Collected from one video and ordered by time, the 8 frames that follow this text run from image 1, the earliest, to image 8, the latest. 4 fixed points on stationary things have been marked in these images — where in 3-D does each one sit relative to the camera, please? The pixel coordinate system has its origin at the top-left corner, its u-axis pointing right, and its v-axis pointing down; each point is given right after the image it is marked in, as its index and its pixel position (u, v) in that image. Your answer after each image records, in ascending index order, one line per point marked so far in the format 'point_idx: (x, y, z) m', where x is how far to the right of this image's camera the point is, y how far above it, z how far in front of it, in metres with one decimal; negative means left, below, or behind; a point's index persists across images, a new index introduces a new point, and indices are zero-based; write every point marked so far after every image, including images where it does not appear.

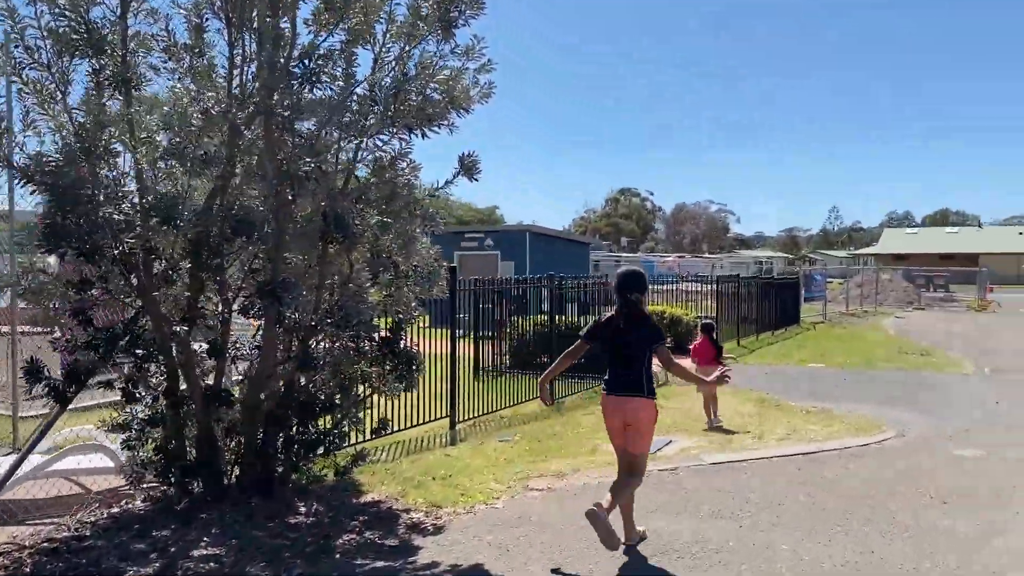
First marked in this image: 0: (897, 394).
0: (+5.3, -1.5, +12.0) m
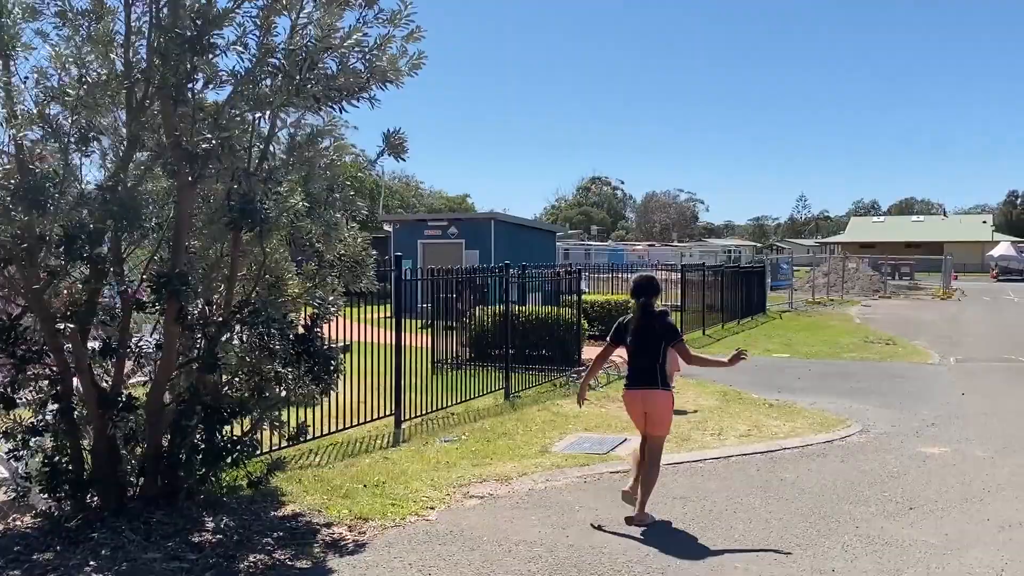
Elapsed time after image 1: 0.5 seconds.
0: (+4.8, -1.3, +11.7) m
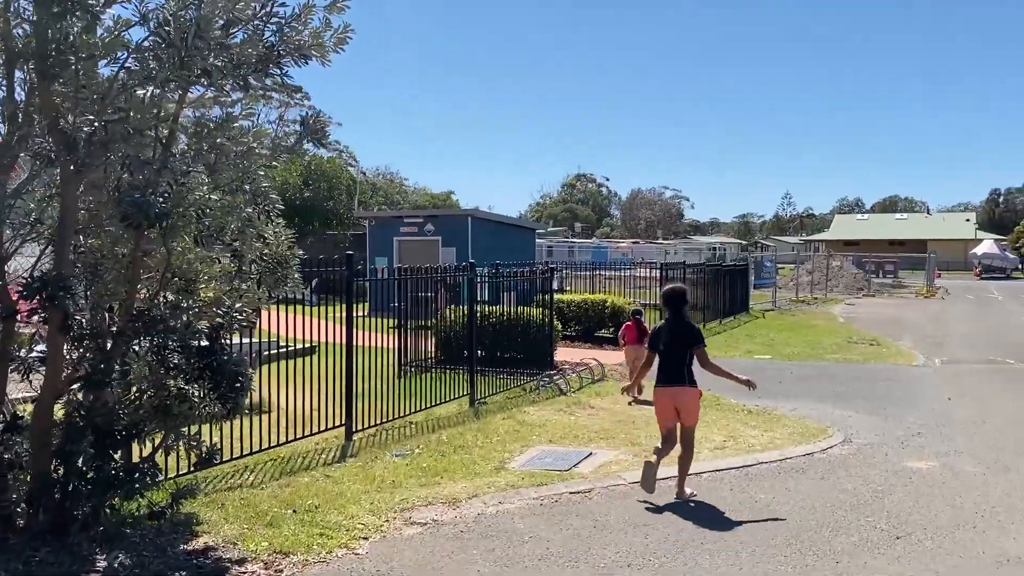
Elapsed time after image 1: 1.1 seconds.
0: (+4.4, -1.3, +11.3) m
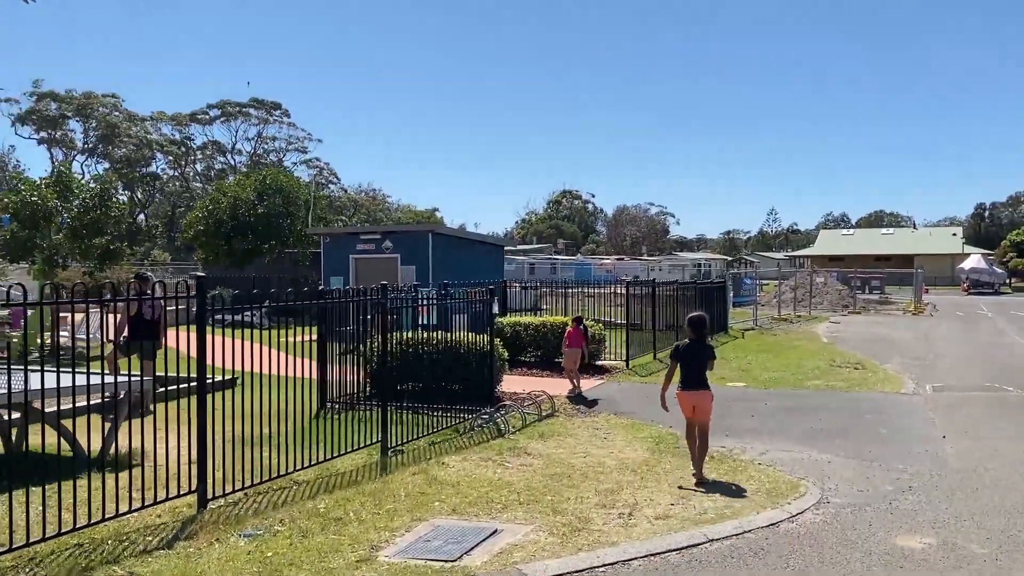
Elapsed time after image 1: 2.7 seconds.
0: (+3.6, -1.6, +10.0) m
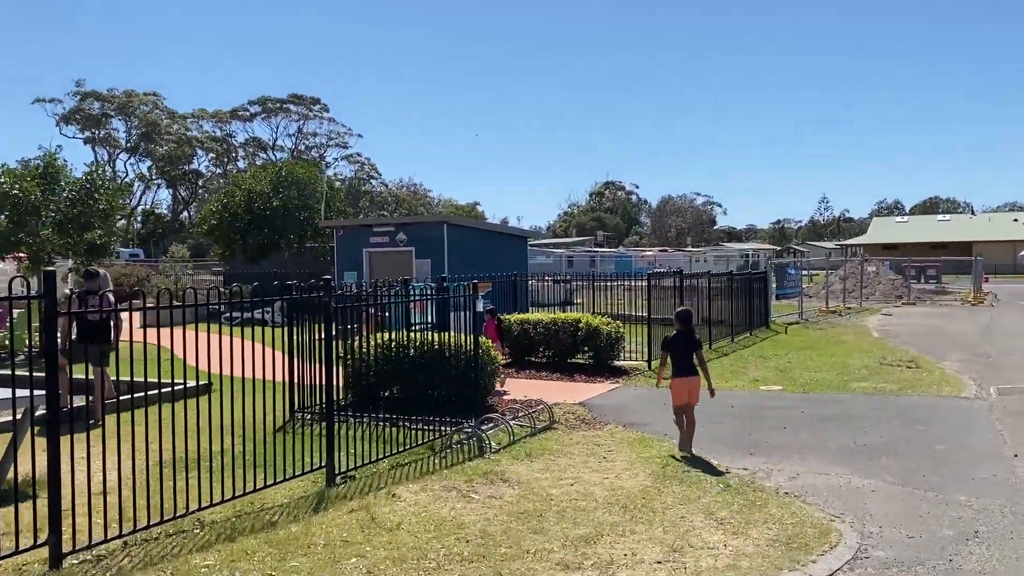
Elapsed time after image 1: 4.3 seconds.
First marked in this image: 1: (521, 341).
0: (+3.5, -1.5, +8.5) m
1: (+0.1, -0.8, +13.1) m
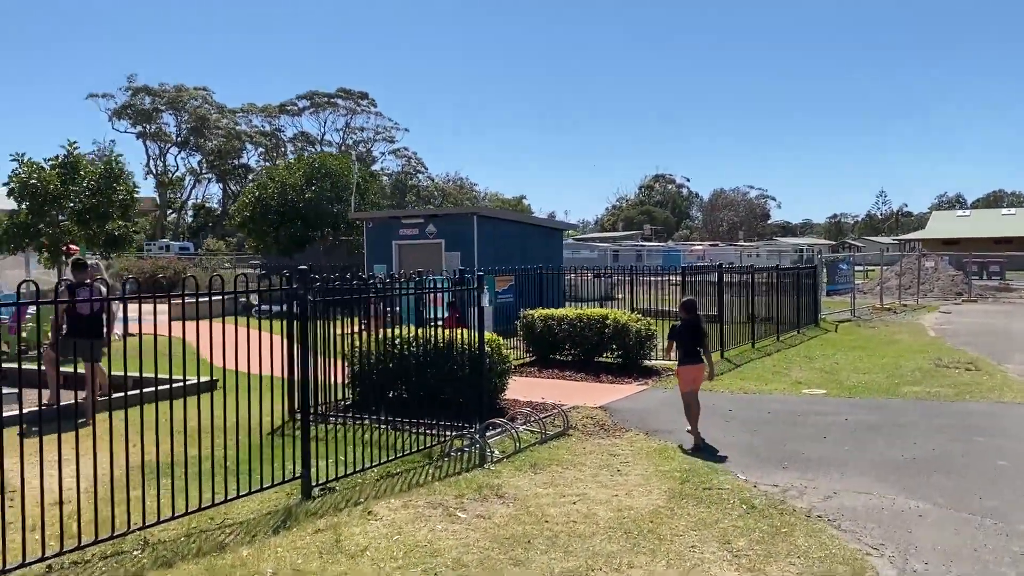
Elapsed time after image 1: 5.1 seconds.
0: (+3.6, -1.4, +7.6) m
1: (+0.5, -0.7, +12.4) m
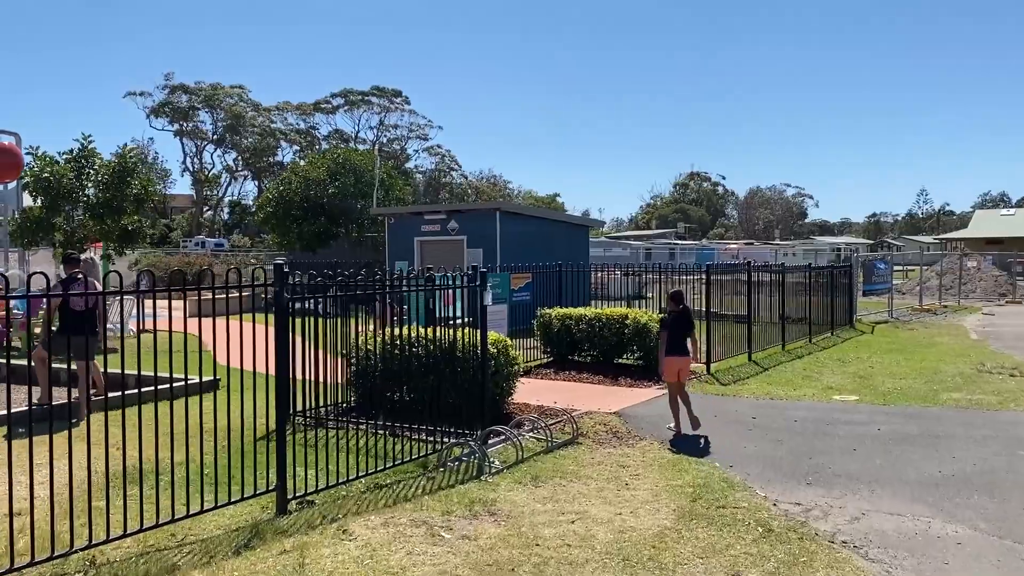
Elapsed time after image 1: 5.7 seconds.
0: (+3.6, -1.4, +7.0) m
1: (+0.7, -0.7, +11.8) m
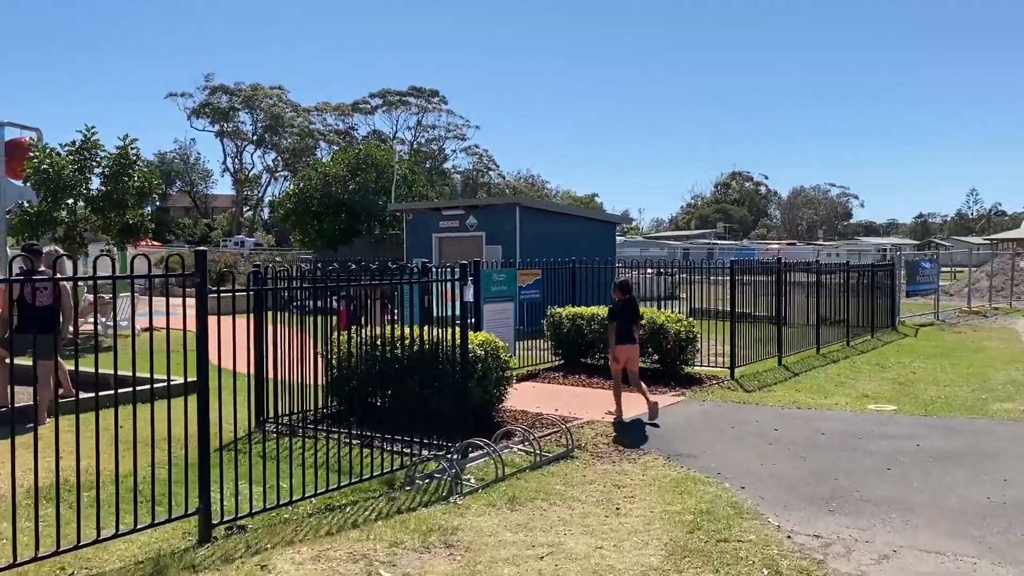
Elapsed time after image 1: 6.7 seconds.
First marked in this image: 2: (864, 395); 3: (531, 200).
0: (+3.5, -1.4, +6.0) m
1: (+0.8, -0.7, +11.0) m
2: (+4.2, -1.3, +10.5) m
3: (+0.4, +1.8, +18.0) m
